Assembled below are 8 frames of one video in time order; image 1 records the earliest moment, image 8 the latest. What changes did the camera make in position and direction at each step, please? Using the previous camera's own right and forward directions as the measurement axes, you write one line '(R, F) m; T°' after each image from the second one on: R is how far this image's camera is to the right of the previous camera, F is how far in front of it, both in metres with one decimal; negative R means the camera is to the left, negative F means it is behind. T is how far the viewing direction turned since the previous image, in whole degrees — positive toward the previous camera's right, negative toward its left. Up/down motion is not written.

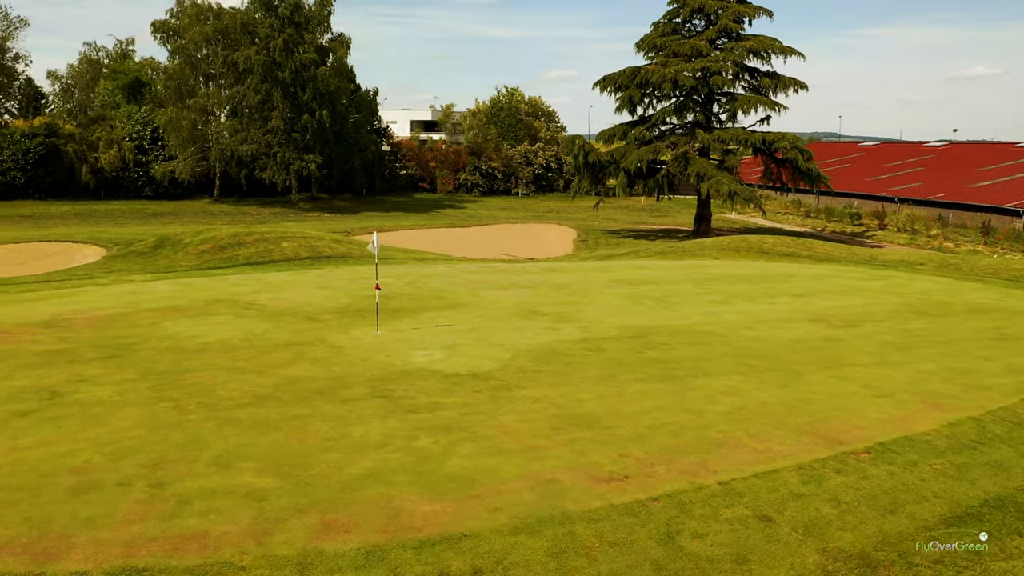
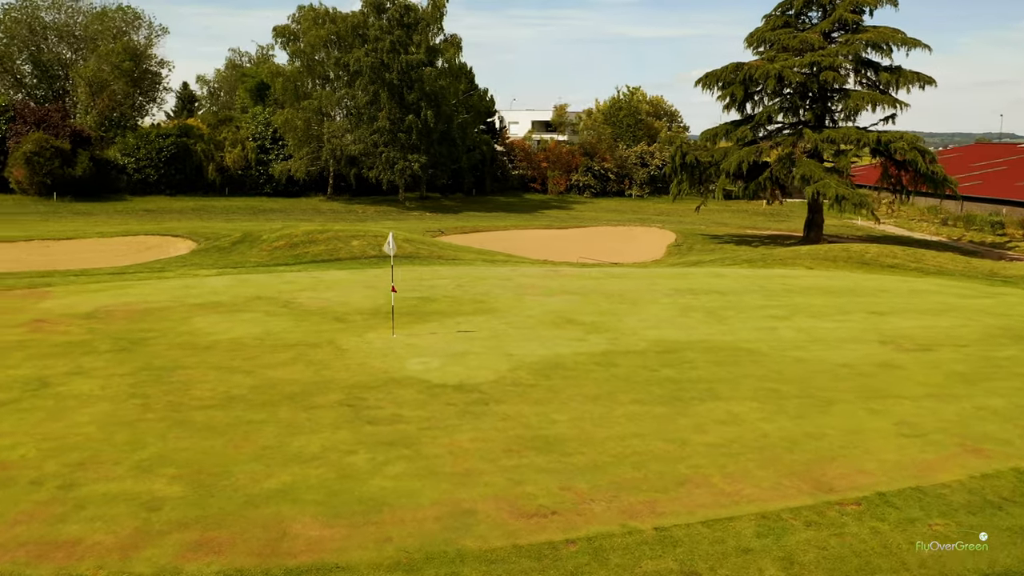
(+1.6, +0.7) m; -10°
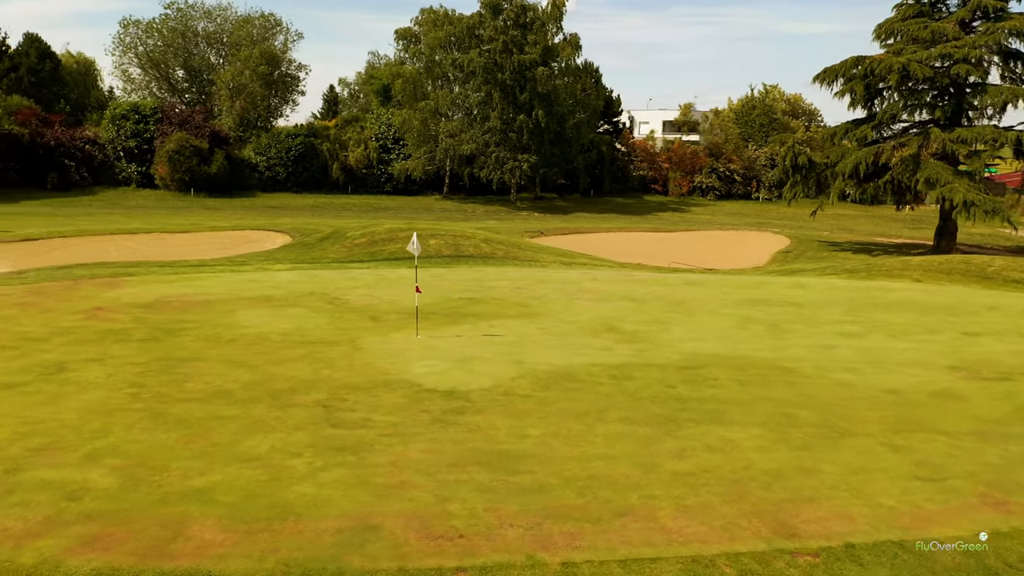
(+1.6, +0.6) m; -10°
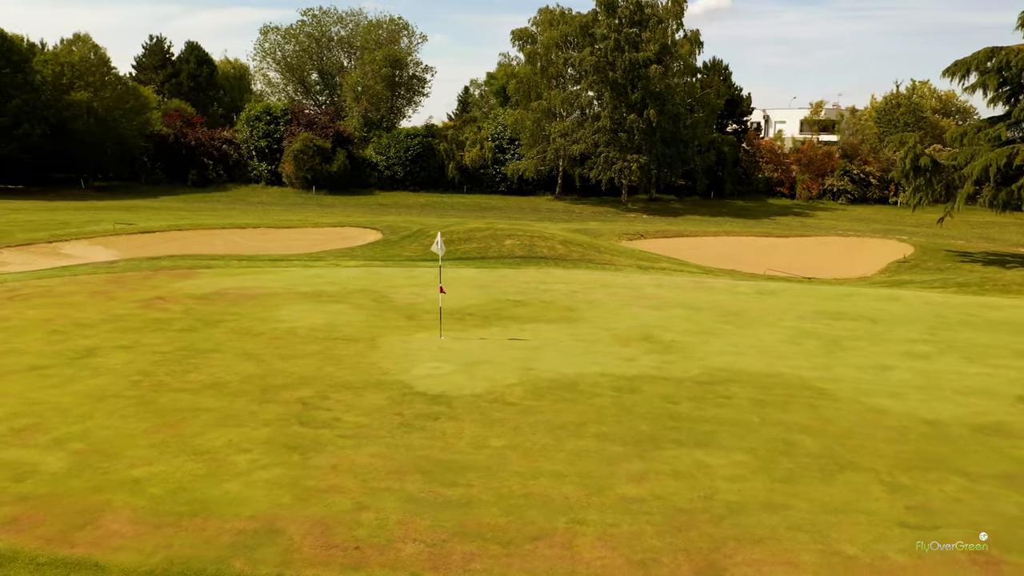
(+1.6, +0.5) m; -10°
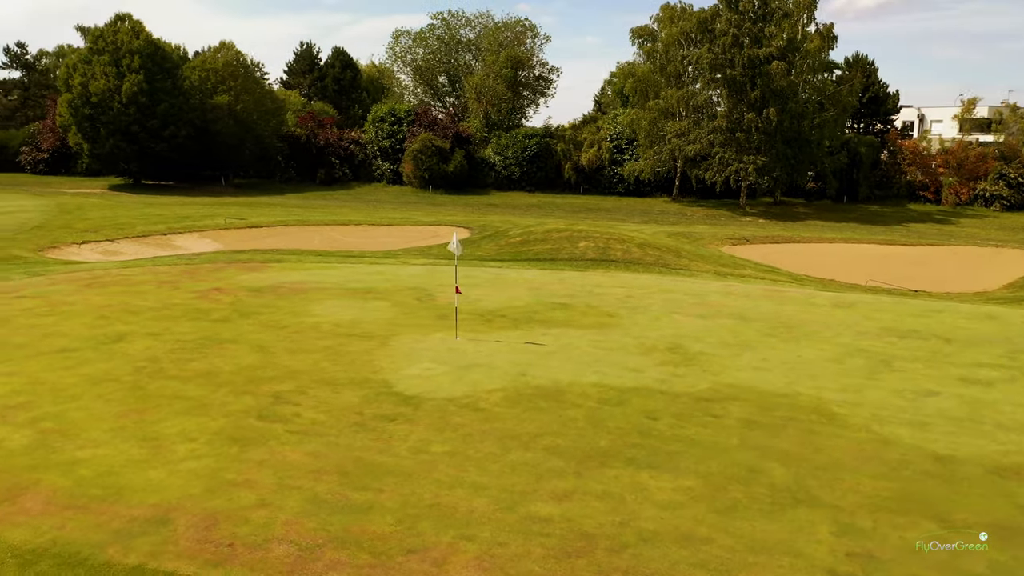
(+1.8, +0.4) m; -10°
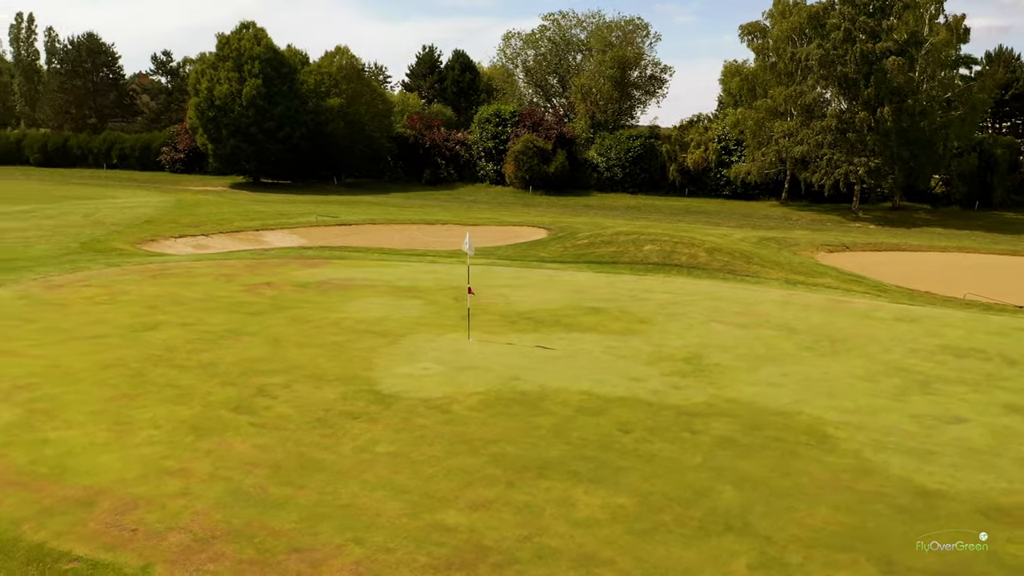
(+1.6, +0.3) m; -9°
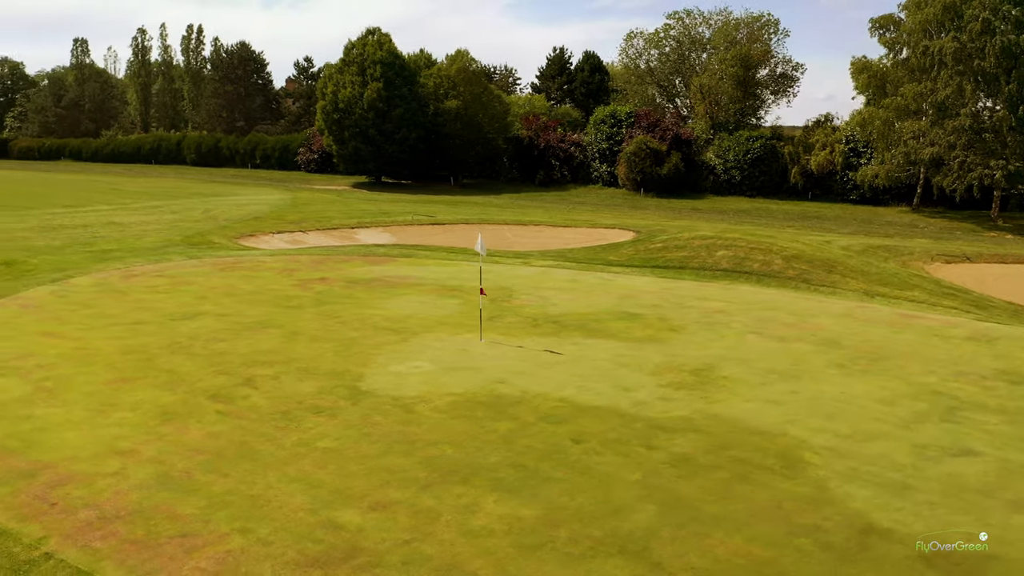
(+1.7, +0.3) m; -10°
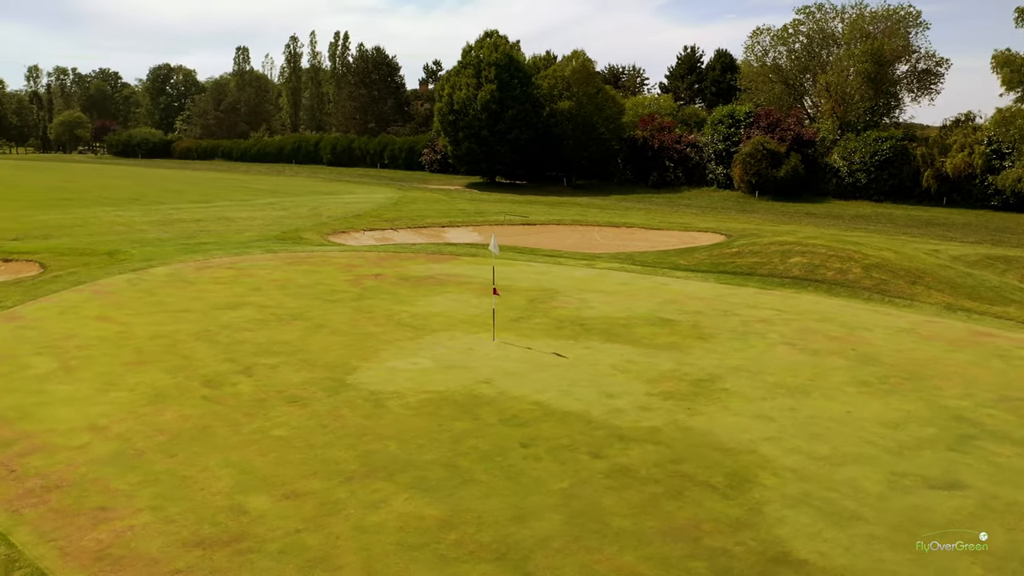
(+1.7, +0.2) m; -10°
